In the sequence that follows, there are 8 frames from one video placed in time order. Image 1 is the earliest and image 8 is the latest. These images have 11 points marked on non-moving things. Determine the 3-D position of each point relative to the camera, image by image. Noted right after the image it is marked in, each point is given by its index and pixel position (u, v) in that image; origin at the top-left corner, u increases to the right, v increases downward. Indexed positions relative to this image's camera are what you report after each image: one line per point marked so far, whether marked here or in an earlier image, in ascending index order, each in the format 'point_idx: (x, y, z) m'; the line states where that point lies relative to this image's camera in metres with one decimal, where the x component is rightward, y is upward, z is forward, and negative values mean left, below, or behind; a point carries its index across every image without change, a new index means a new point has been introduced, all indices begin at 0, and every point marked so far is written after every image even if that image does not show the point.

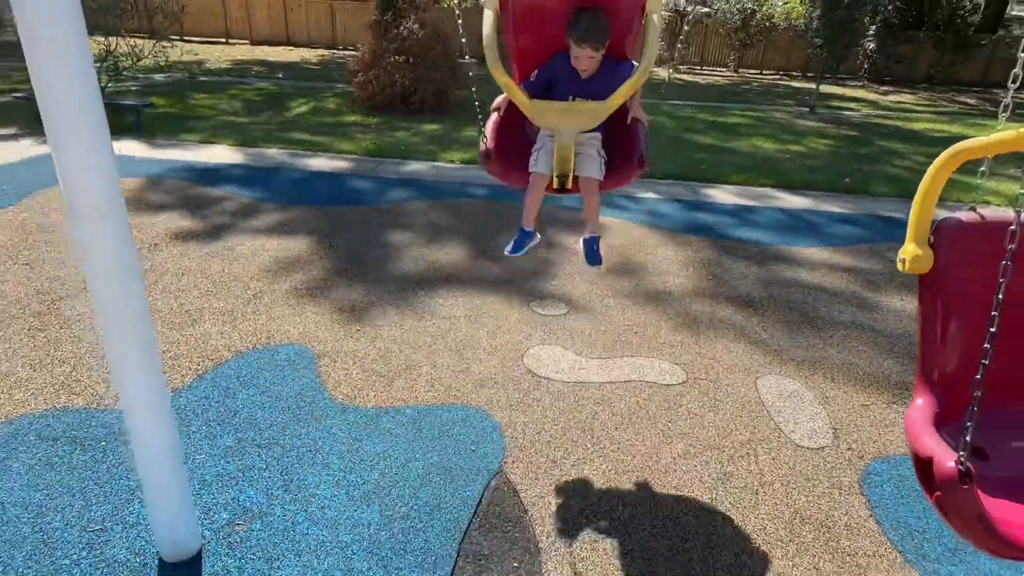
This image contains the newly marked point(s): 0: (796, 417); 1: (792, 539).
0: (+1.4, -0.5, +3.0) m
1: (+1.1, -0.9, +2.2) m
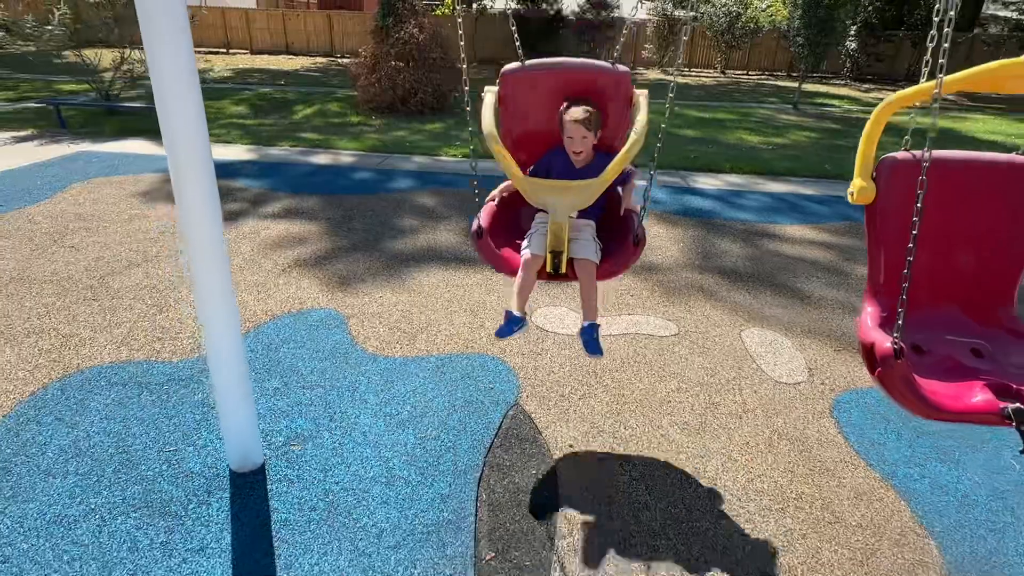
0: (+1.4, -0.3, +3.4) m
1: (+1.1, -0.7, +2.6) m
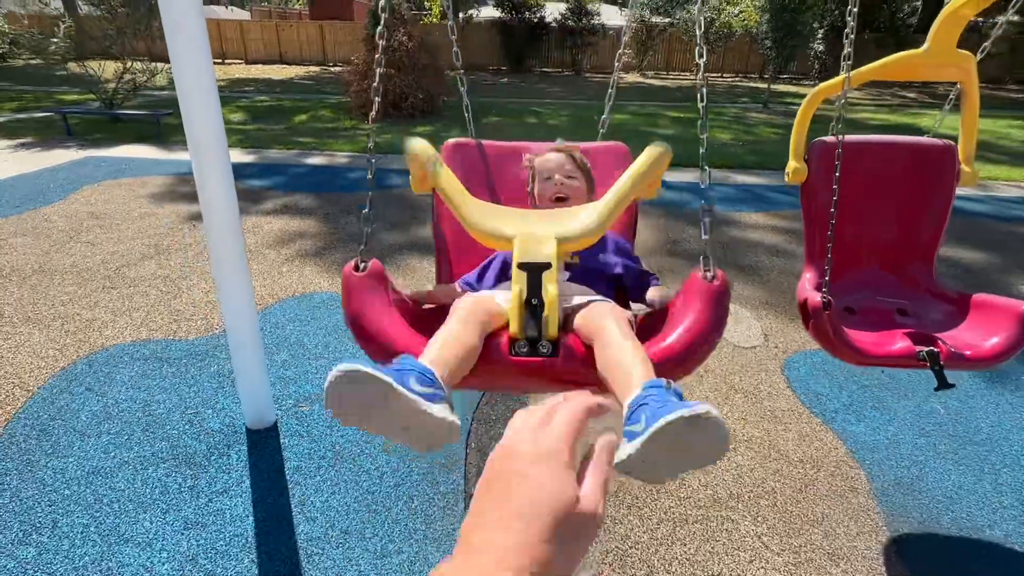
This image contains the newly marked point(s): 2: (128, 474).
0: (+1.4, -0.2, +3.7) m
1: (+1.1, -0.5, +2.9) m
2: (-1.6, -0.8, +2.4) m
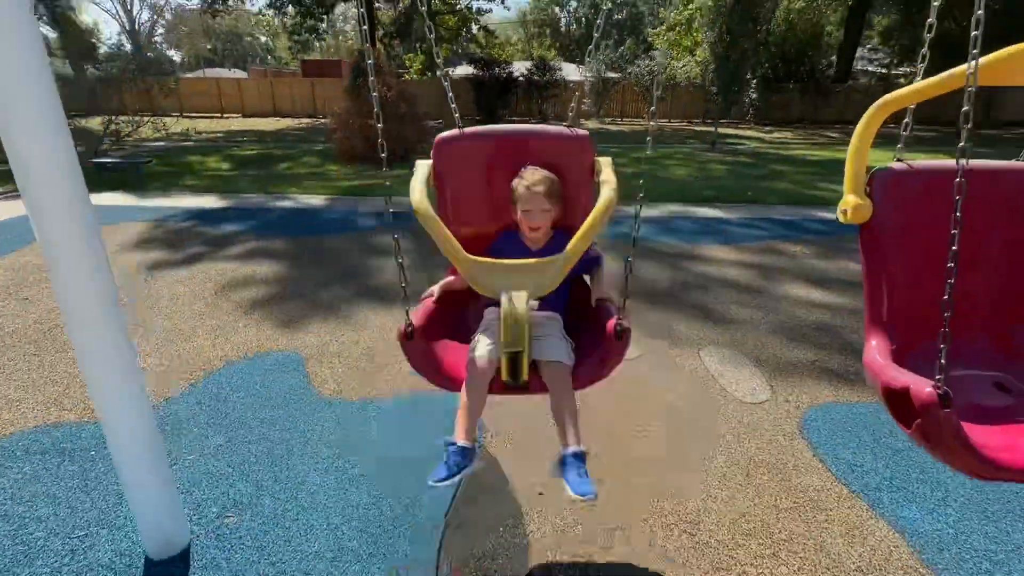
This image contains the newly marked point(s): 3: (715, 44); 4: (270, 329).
0: (+1.3, -0.5, +3.2) m
1: (+1.0, -0.8, +2.3) m
2: (-1.7, -1.1, +1.8) m
3: (+4.5, +5.6, +13.4) m
4: (-1.6, -0.3, +3.8) m
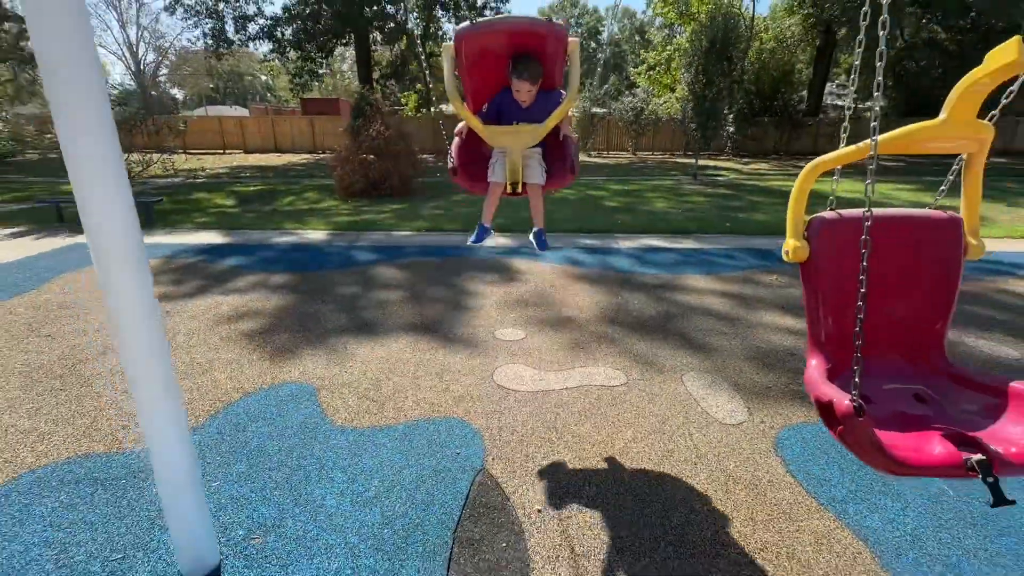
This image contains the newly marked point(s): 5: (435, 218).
0: (+1.2, -0.7, +3.4) m
1: (+1.0, -1.0, +2.6) m
2: (-1.7, -1.2, +2.0) m
3: (+4.3, +5.0, +14.0) m
4: (-1.7, -0.5, +4.0) m
5: (-1.2, +1.1, +8.9) m
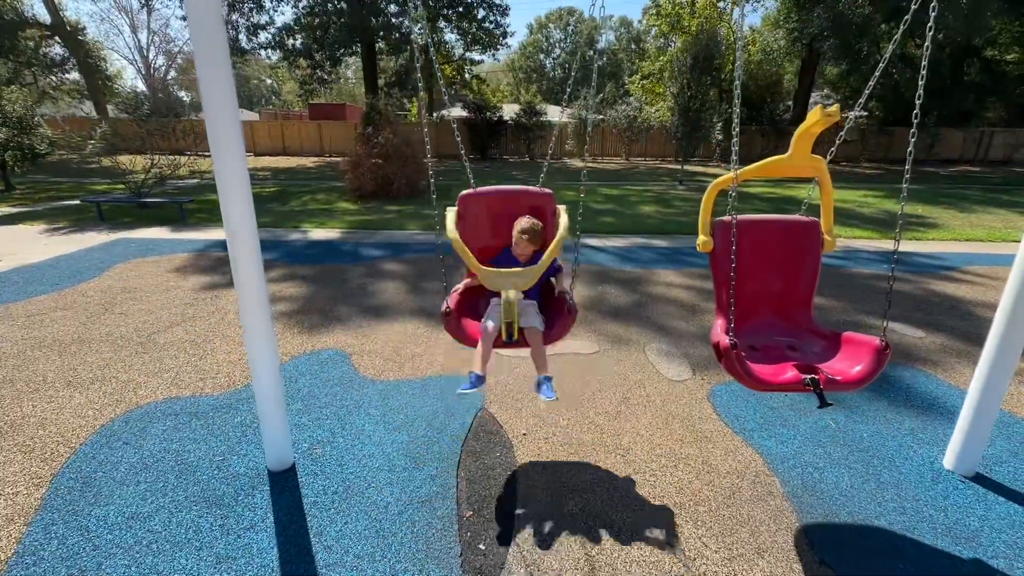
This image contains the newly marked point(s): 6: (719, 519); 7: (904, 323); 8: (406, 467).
0: (+1.2, -0.6, +4.3) m
1: (+1.0, -0.9, +3.4) m
2: (-1.7, -1.1, +2.8) m
3: (+4.3, +5.0, +14.9) m
4: (-1.7, -0.4, +4.9) m
5: (-1.3, +1.2, +9.8) m
6: (+1.0, -1.1, +2.7) m
7: (+3.3, -0.3, +4.9) m
8: (-0.6, -1.0, +3.1) m
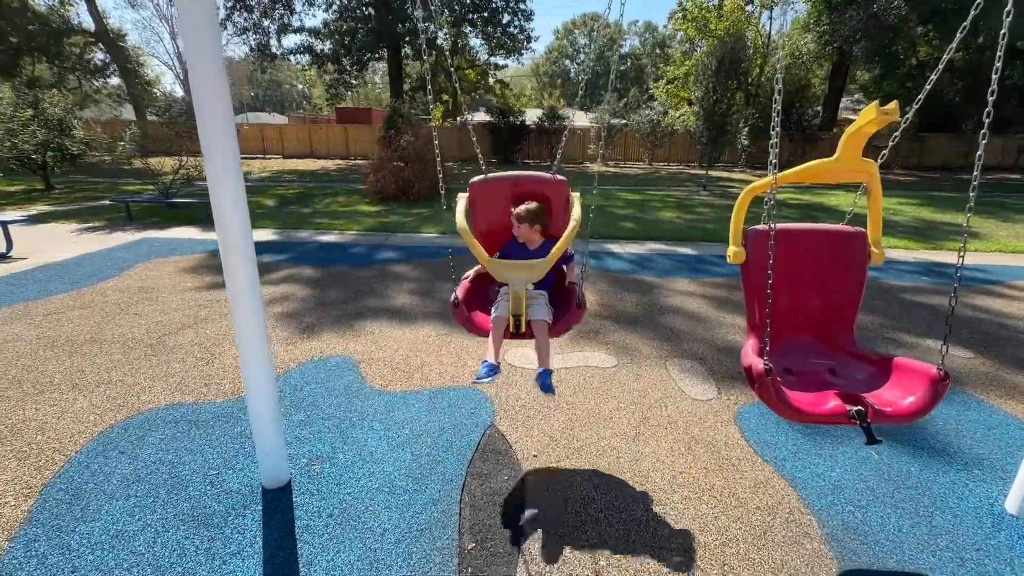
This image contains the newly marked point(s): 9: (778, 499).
0: (+1.3, -0.7, +4.0) m
1: (+1.0, -0.9, +3.2) m
2: (-1.7, -1.1, +2.7) m
3: (+5.0, +4.8, +14.5) m
4: (-1.6, -0.5, +4.8) m
5: (-0.9, +1.1, +9.6) m
6: (+1.0, -1.2, +2.4) m
7: (+3.5, -0.4, +4.5) m
8: (-0.5, -1.0, +2.9) m
9: (+1.3, -1.1, +2.8) m
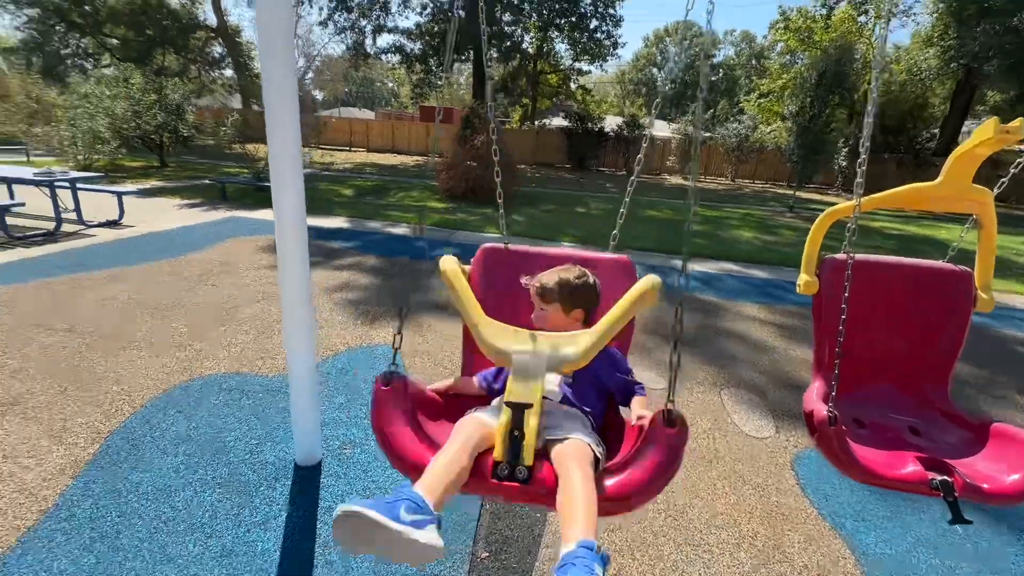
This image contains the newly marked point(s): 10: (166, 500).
0: (+1.6, -0.8, +3.7) m
1: (+1.2, -1.1, +2.9) m
2: (-1.6, -1.0, +2.7) m
3: (+6.9, +4.1, +13.7) m
4: (-1.2, -0.4, +4.8) m
5: (+0.2, +1.0, +9.5) m
6: (+1.0, -1.3, +2.1) m
7: (+3.8, -0.8, +3.9) m
8: (-0.4, -1.0, +2.8) m
9: (+1.4, -1.2, +2.5) m
10: (-1.7, -1.0, +2.7) m
